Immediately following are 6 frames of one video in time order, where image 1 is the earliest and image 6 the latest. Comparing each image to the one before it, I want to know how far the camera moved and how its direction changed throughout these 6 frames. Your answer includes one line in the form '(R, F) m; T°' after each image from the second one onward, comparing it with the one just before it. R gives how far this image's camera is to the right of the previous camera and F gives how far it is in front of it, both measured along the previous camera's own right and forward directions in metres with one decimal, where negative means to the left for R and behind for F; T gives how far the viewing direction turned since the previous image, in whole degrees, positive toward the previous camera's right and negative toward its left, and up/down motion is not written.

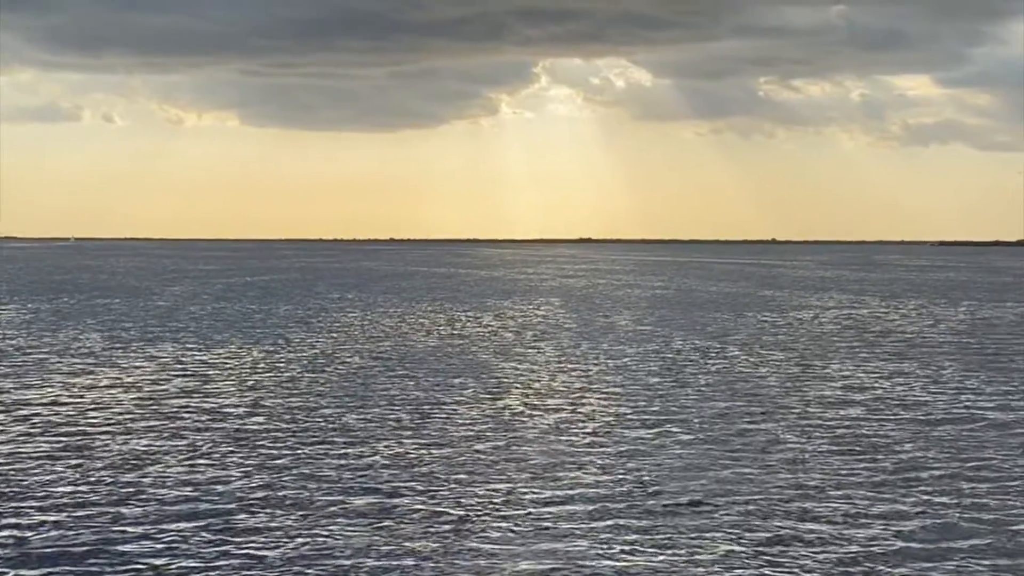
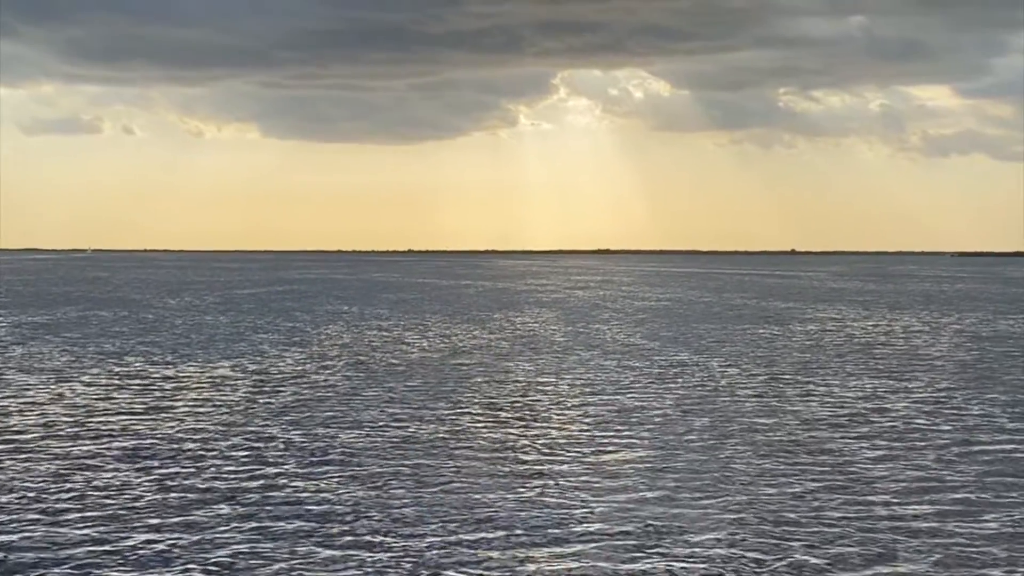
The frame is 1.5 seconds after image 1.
(+1.1, +1.2) m; -1°
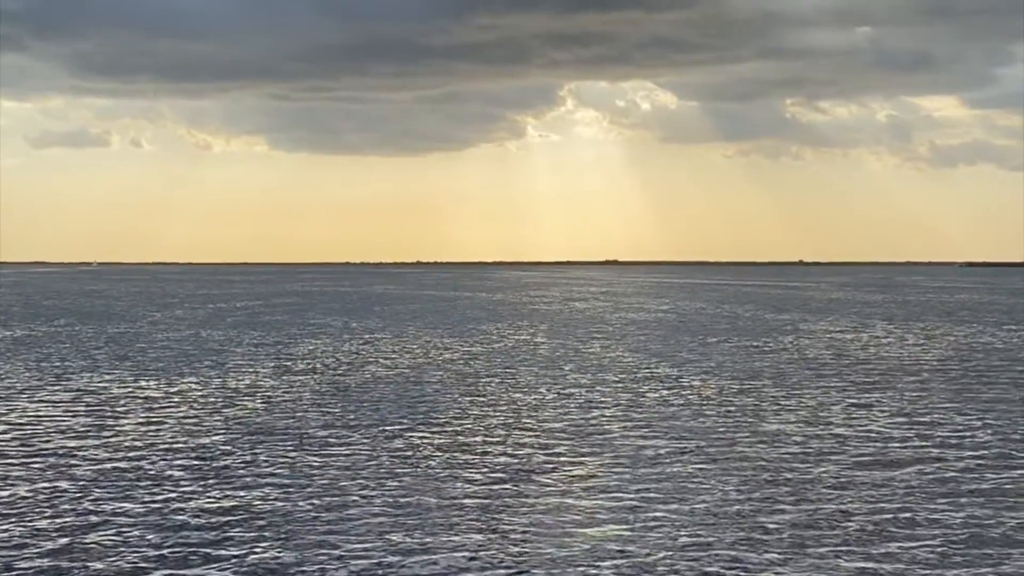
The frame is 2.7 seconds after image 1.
(+0.9, +0.9) m; 0°
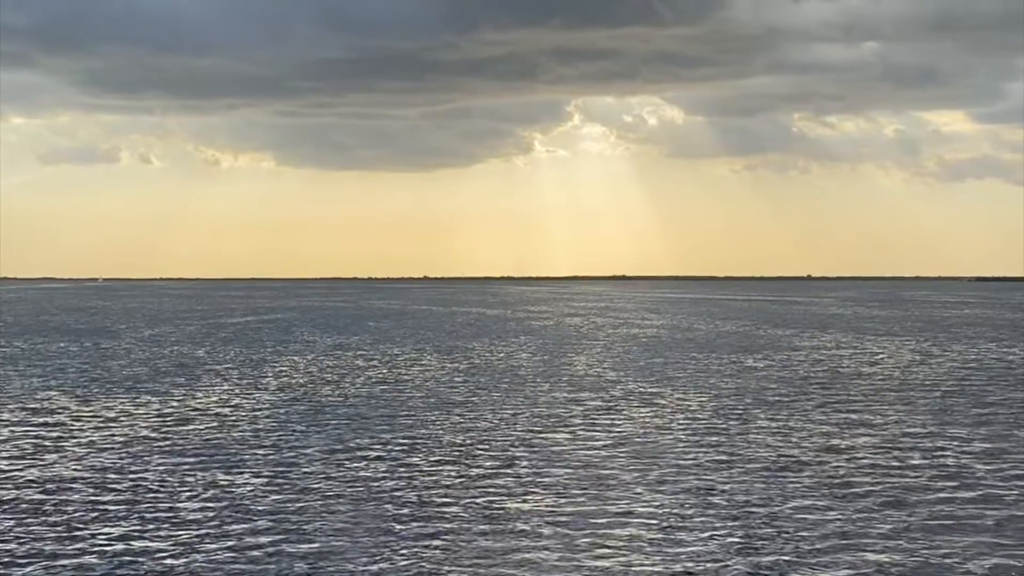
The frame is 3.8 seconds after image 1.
(+0.9, +0.9) m; 0°
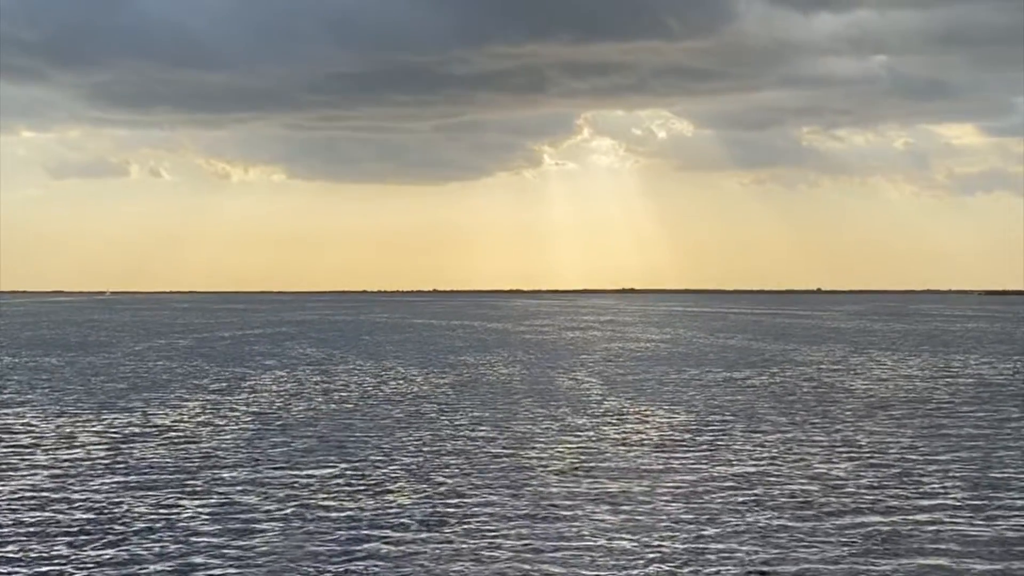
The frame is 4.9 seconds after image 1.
(+0.8, +1.0) m; 0°
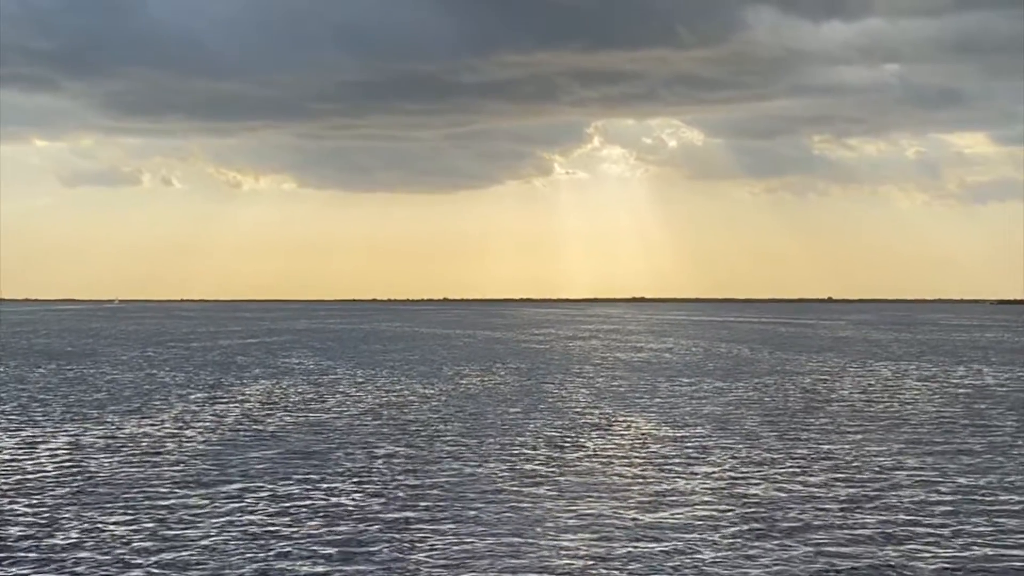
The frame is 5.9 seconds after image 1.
(+0.7, +0.9) m; 0°
